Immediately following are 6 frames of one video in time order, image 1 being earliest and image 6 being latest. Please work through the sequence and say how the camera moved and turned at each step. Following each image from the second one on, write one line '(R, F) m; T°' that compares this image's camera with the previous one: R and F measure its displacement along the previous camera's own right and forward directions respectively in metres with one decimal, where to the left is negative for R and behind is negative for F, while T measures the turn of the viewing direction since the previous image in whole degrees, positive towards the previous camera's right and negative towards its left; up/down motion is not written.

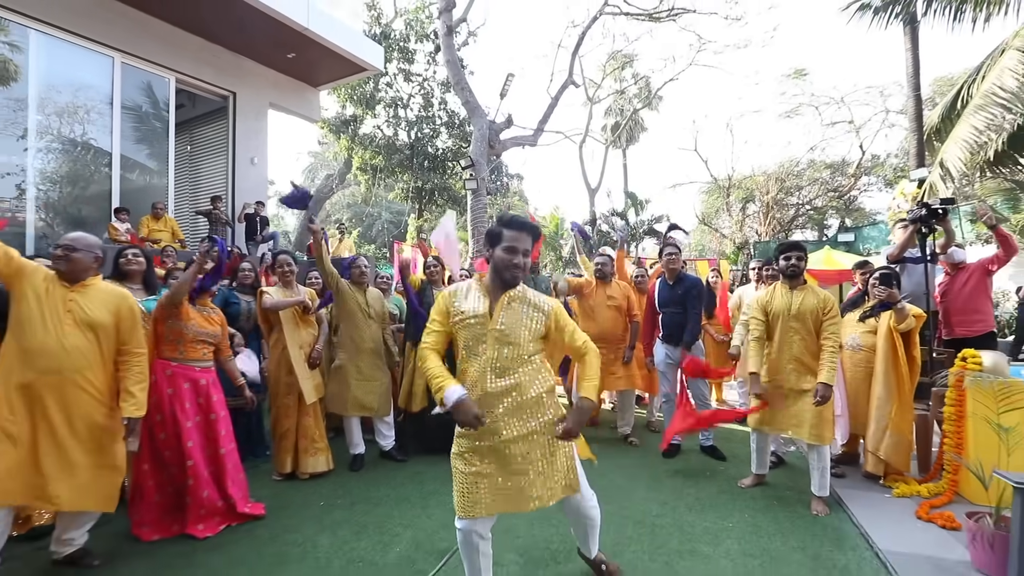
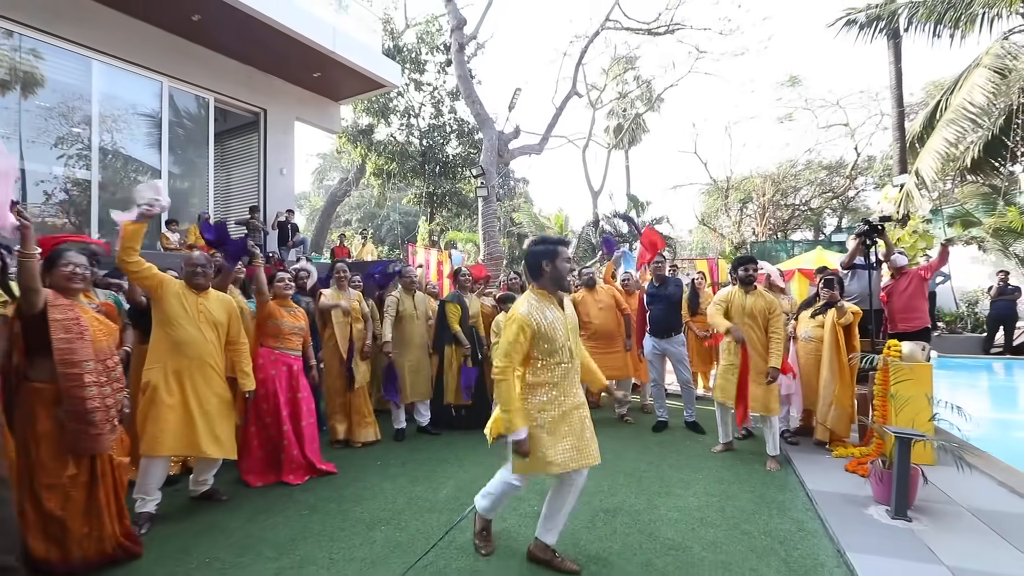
(-0.1, -0.9) m; 0°
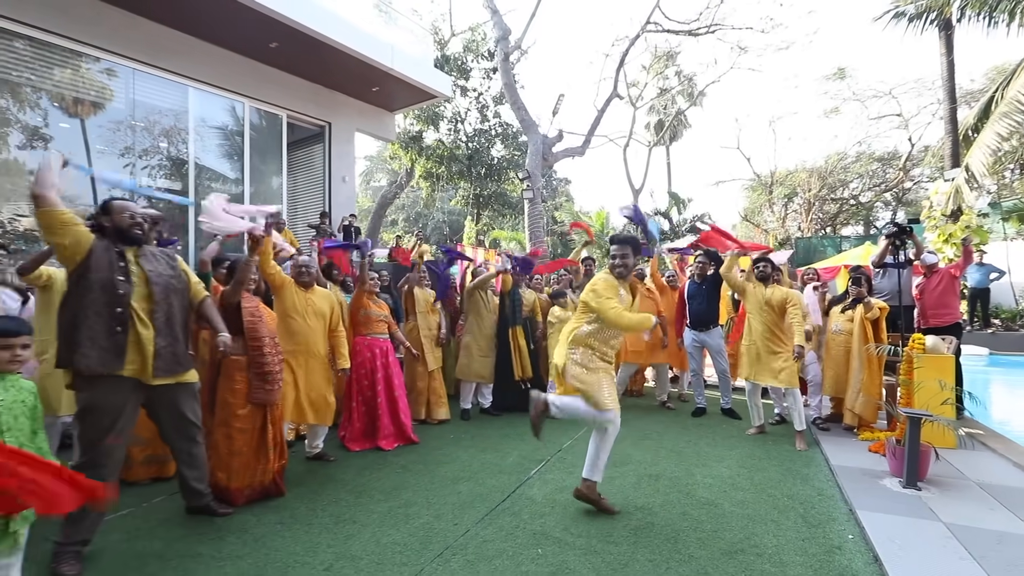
(-0.2, -0.7) m; -5°
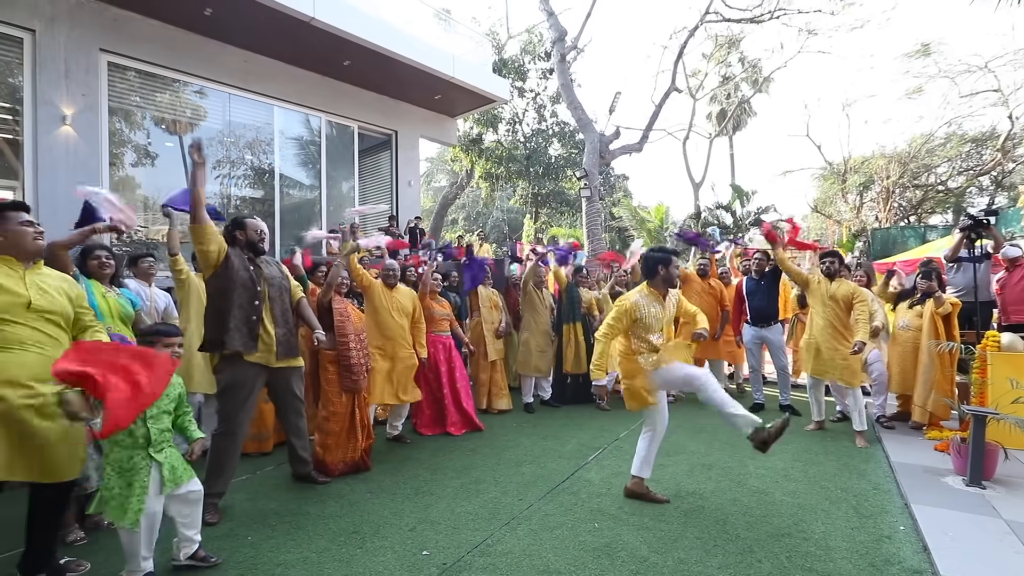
(0.0, -0.4) m; -7°
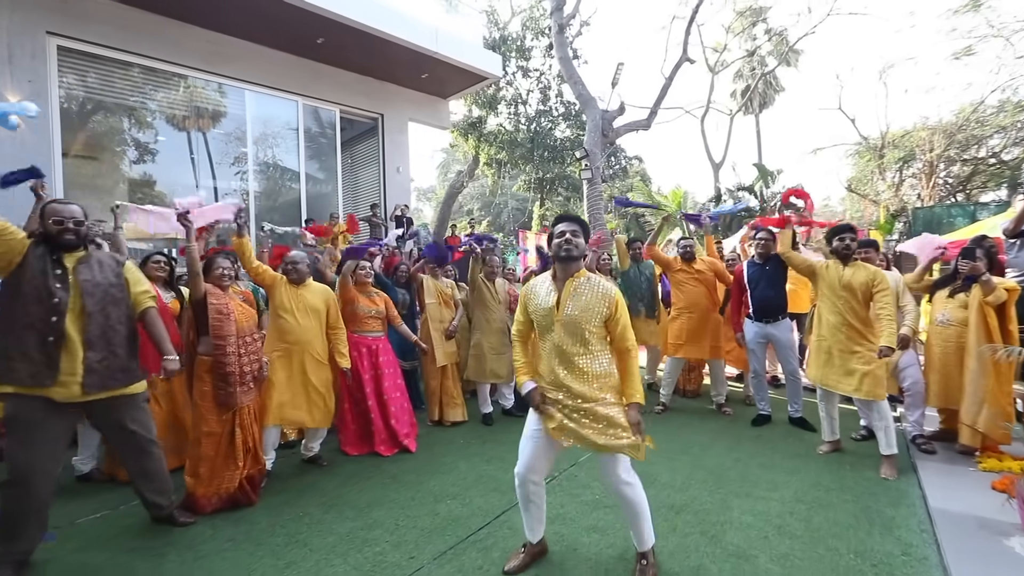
(+0.8, +1.0) m; -3°
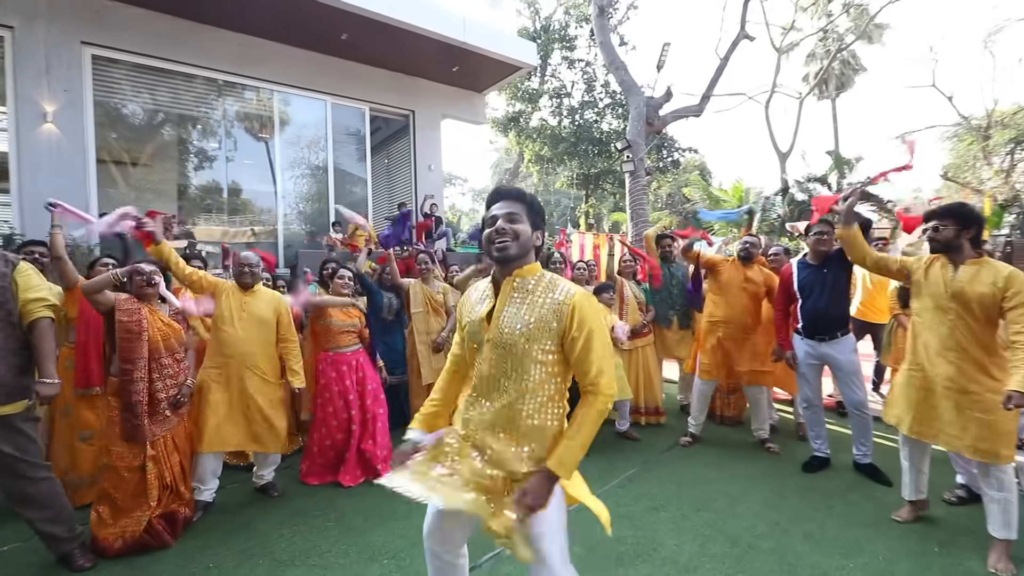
(+0.6, +0.8) m; -7°
